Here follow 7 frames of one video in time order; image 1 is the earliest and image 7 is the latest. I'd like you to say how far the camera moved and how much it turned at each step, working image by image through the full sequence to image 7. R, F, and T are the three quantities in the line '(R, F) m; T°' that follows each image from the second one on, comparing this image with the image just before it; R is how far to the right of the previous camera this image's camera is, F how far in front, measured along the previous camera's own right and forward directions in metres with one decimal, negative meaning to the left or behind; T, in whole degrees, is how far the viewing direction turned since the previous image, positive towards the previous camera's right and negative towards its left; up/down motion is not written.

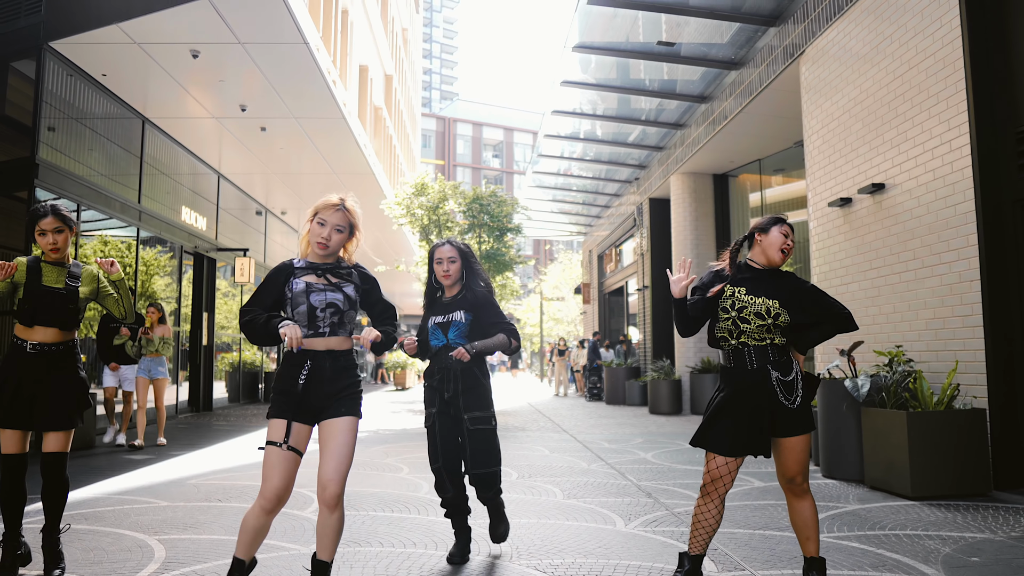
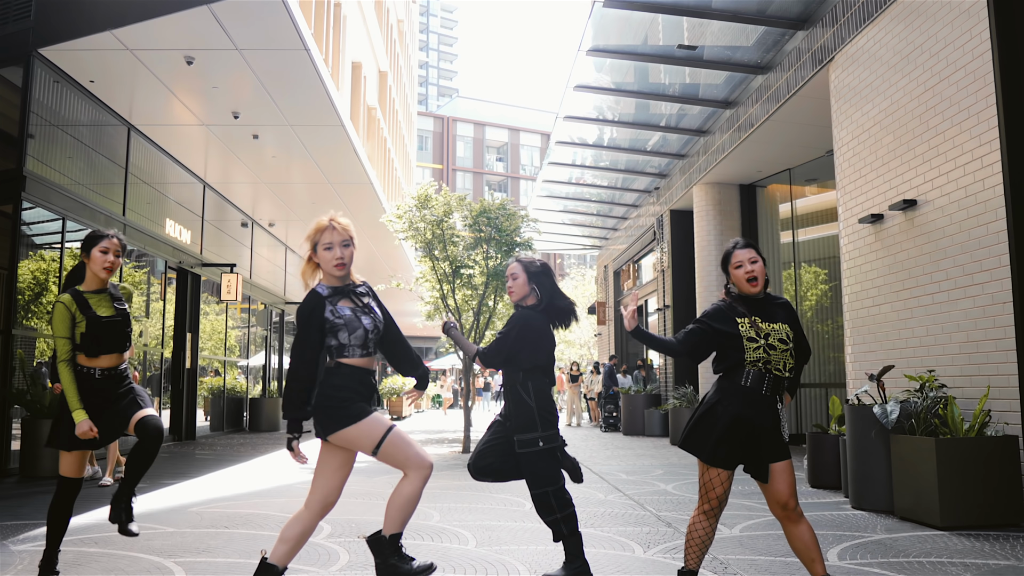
(-0.2, +0.3) m; +1°
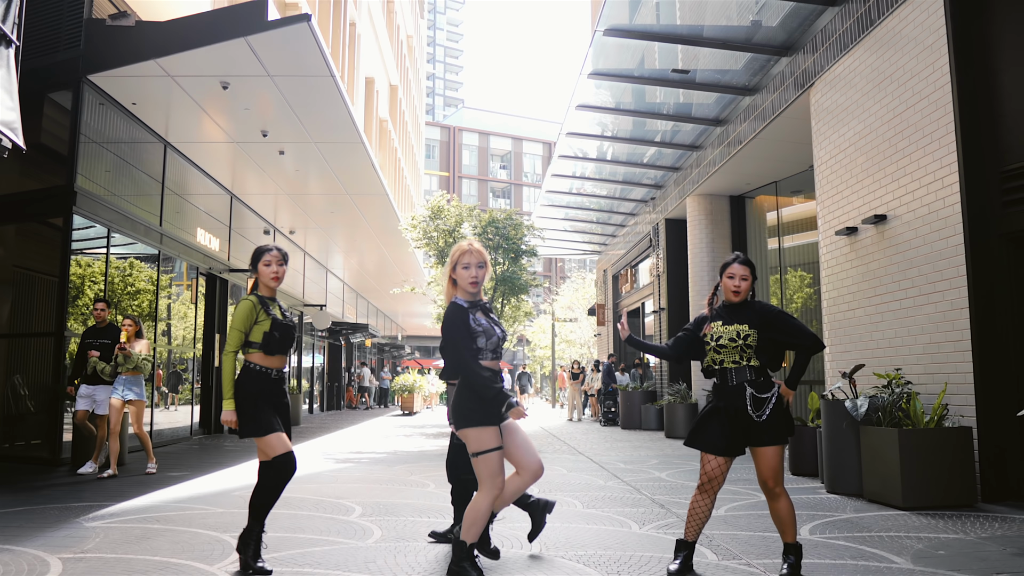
(0.0, -0.7) m; 0°
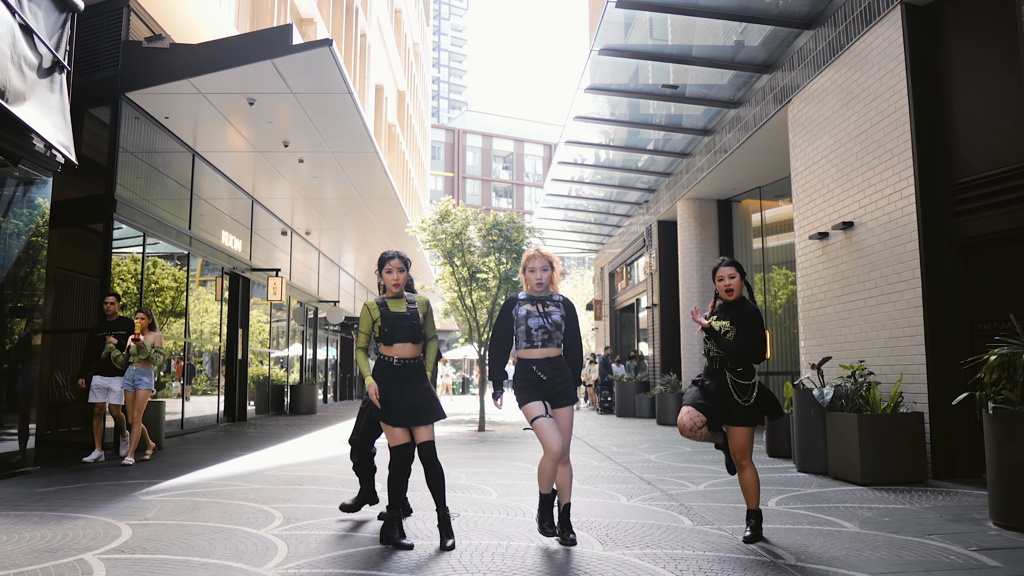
(0.0, -0.8) m; 0°
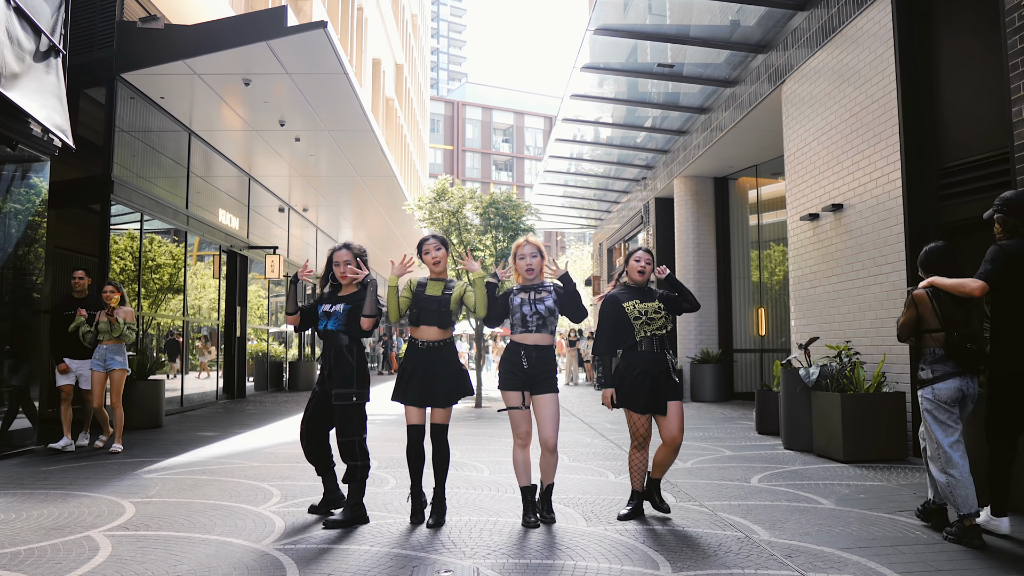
(+0.1, -0.1) m; 0°
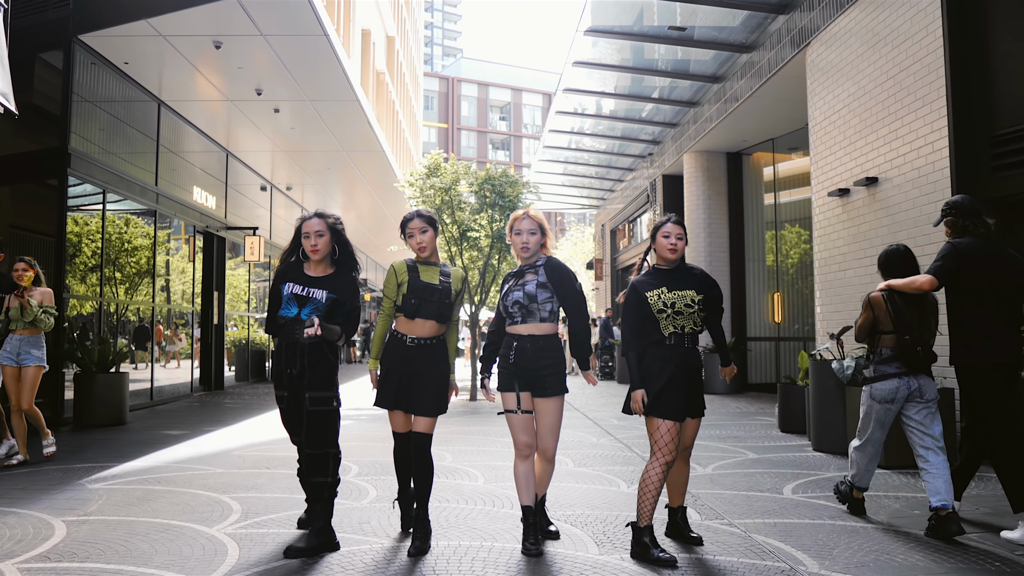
(0.0, +0.9) m; 0°
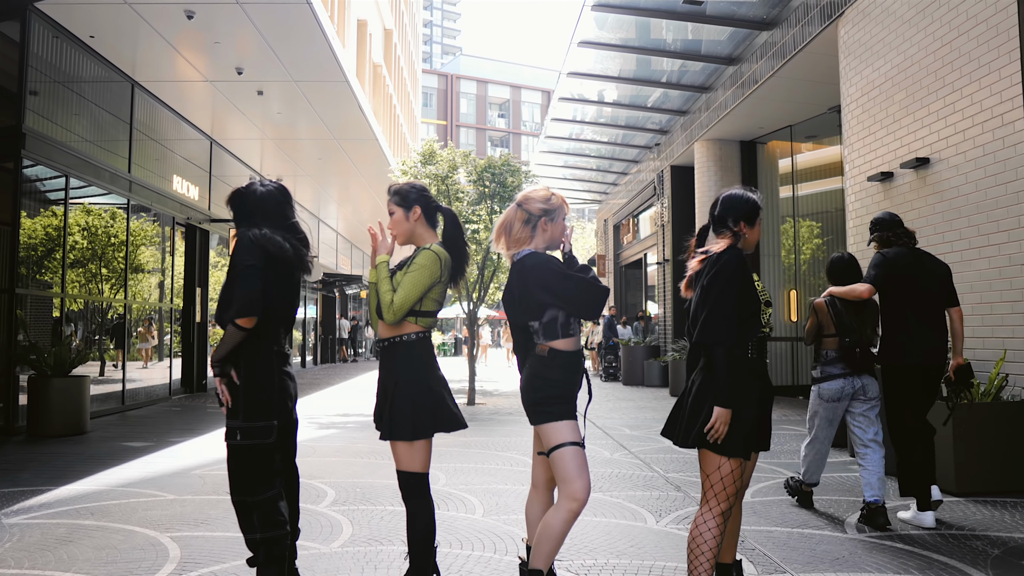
(0.0, +0.9) m; 0°
